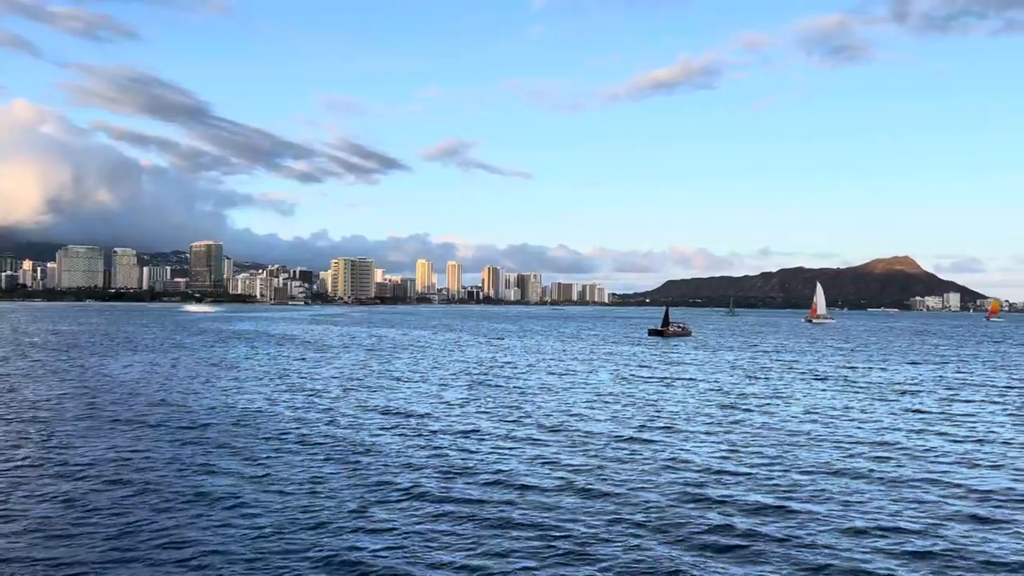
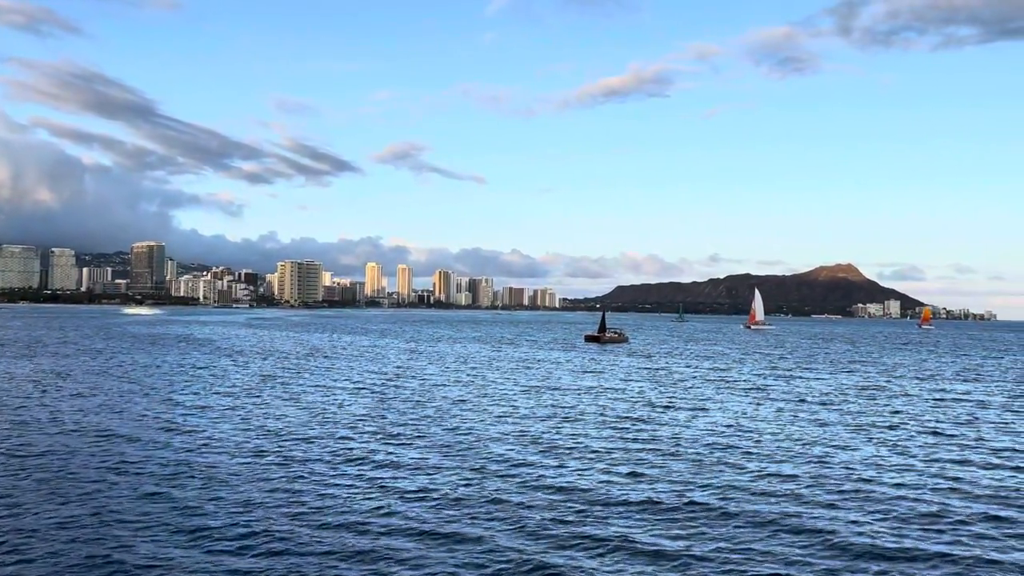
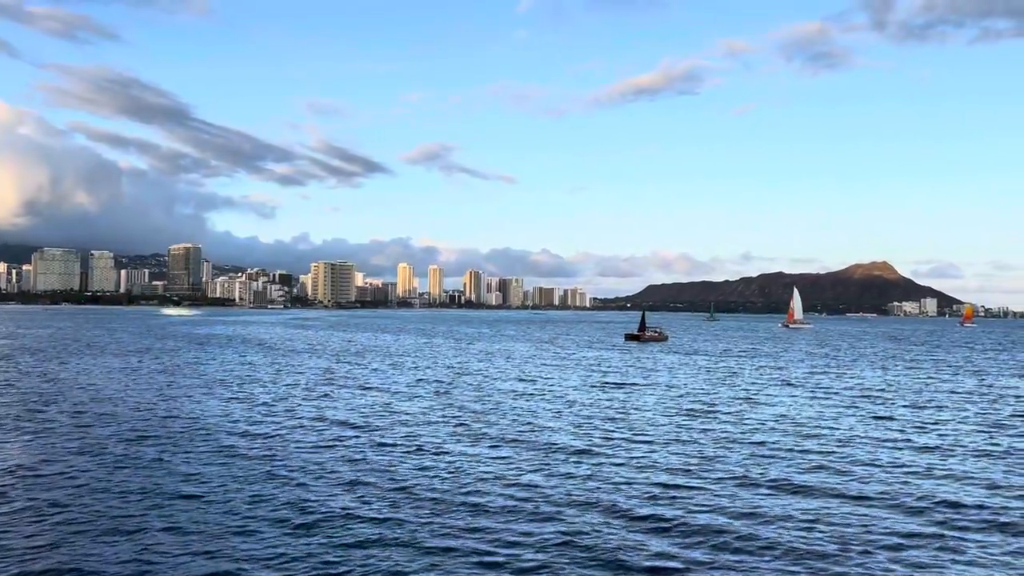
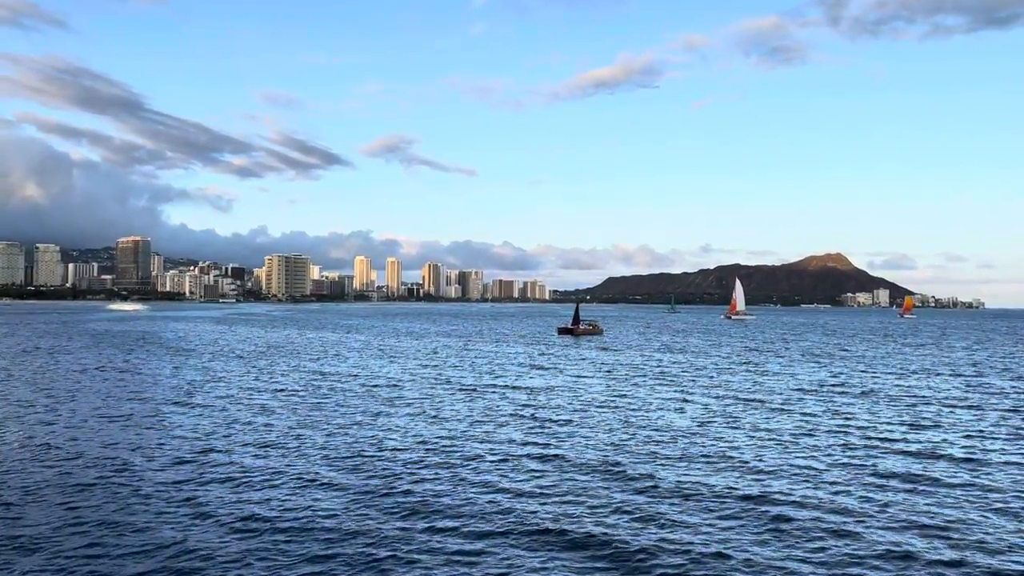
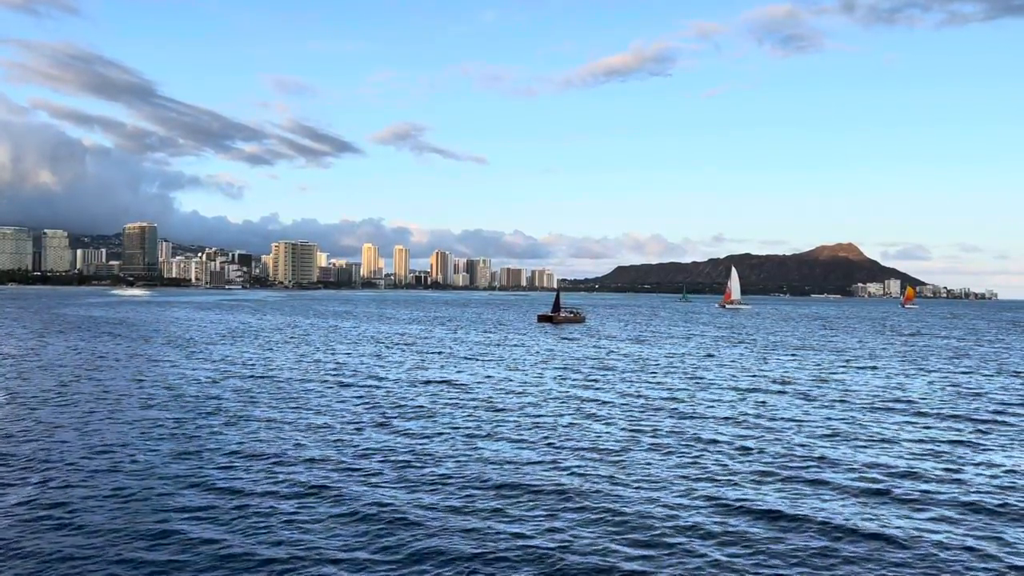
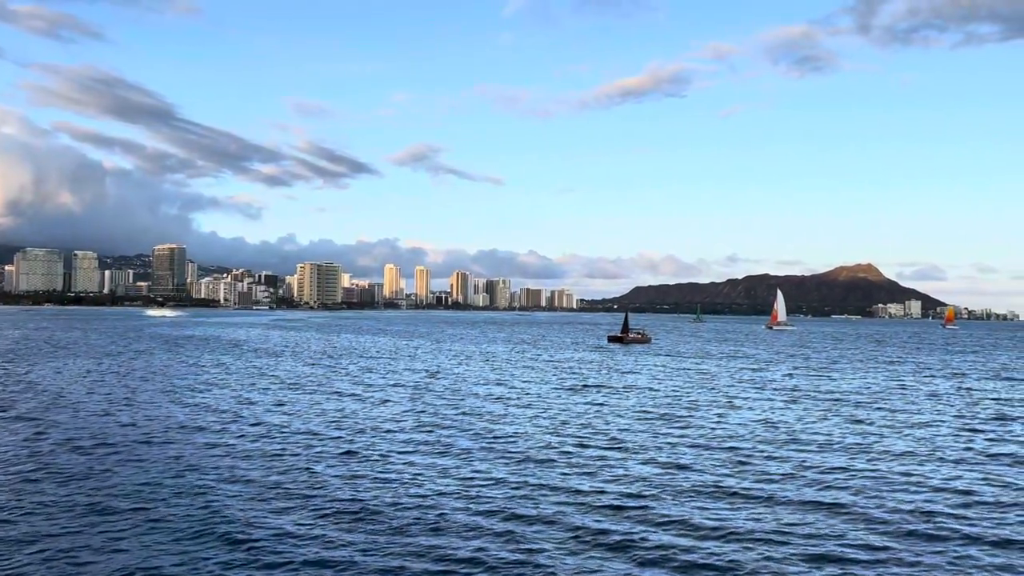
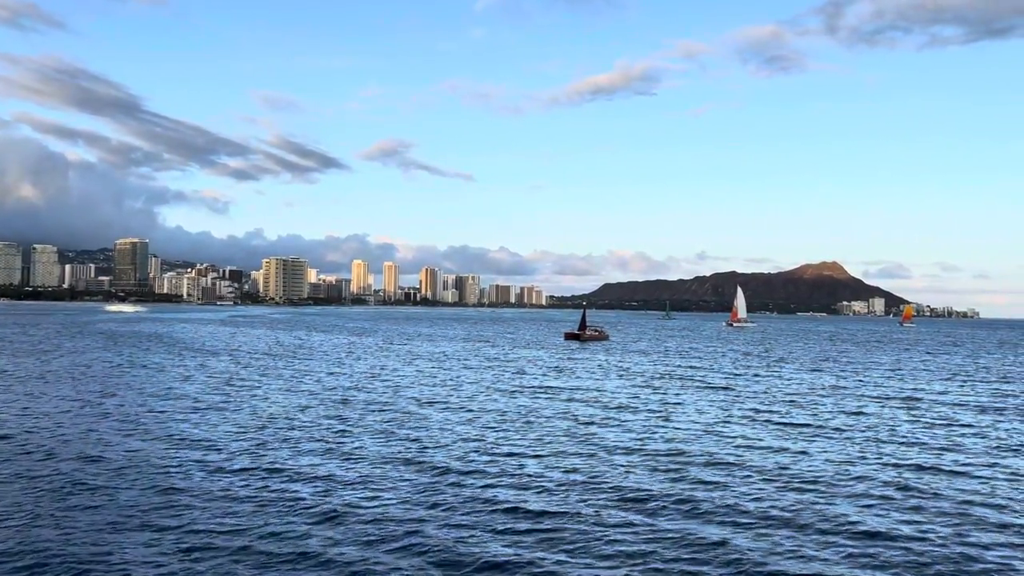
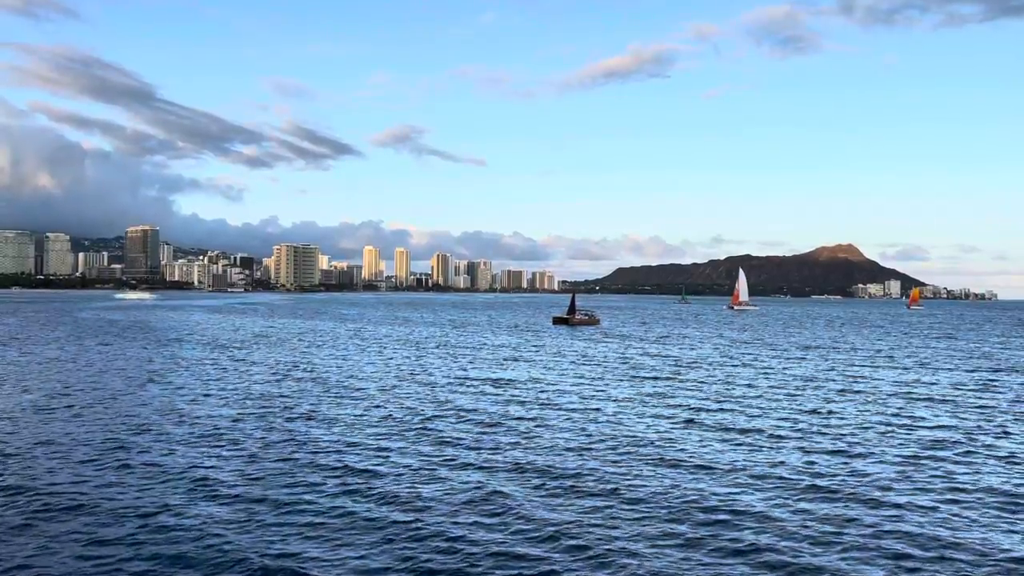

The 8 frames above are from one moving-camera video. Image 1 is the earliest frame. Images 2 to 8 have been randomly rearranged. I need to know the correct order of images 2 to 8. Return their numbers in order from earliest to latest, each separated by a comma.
3, 6, 2, 7, 4, 8, 5
